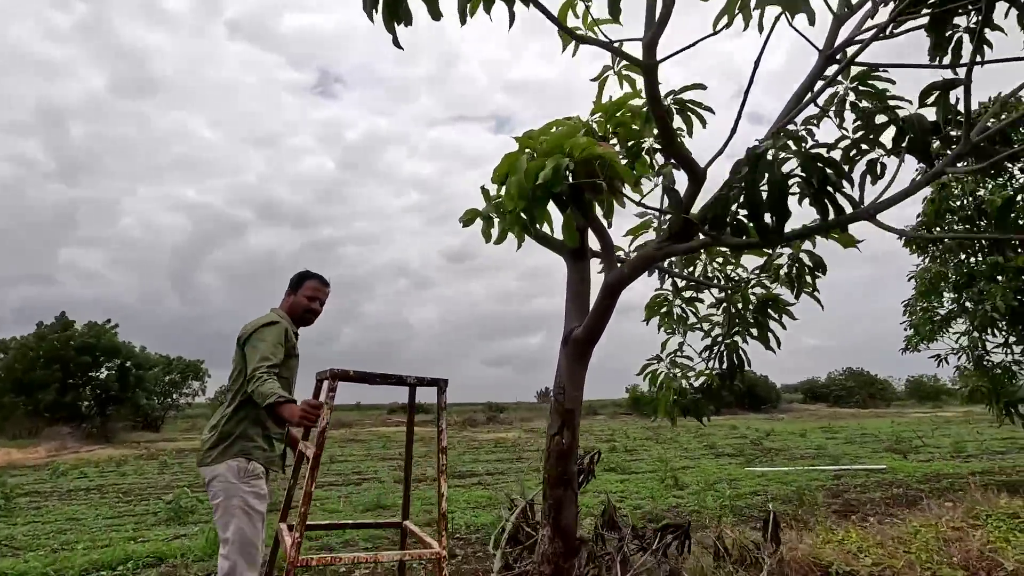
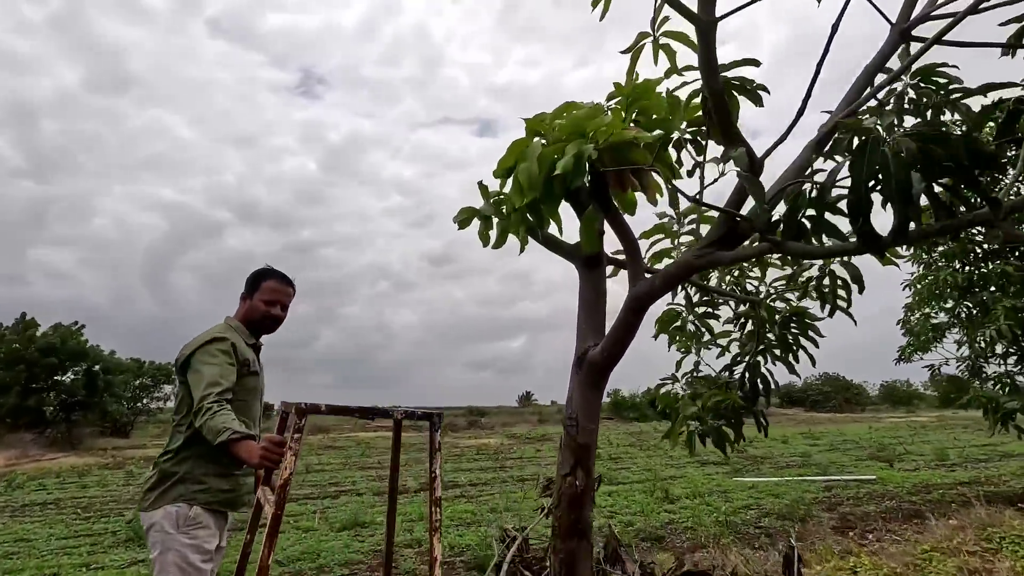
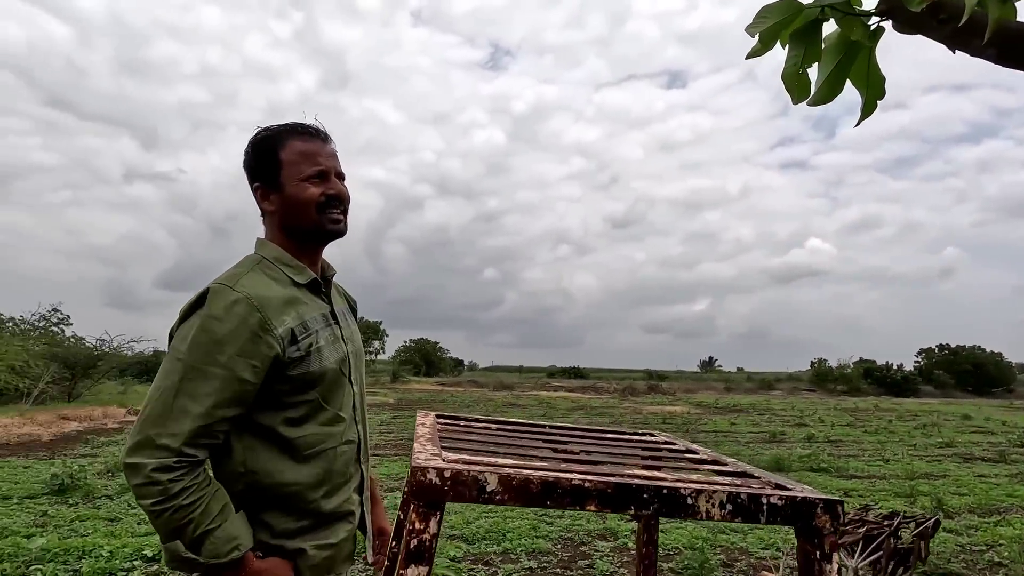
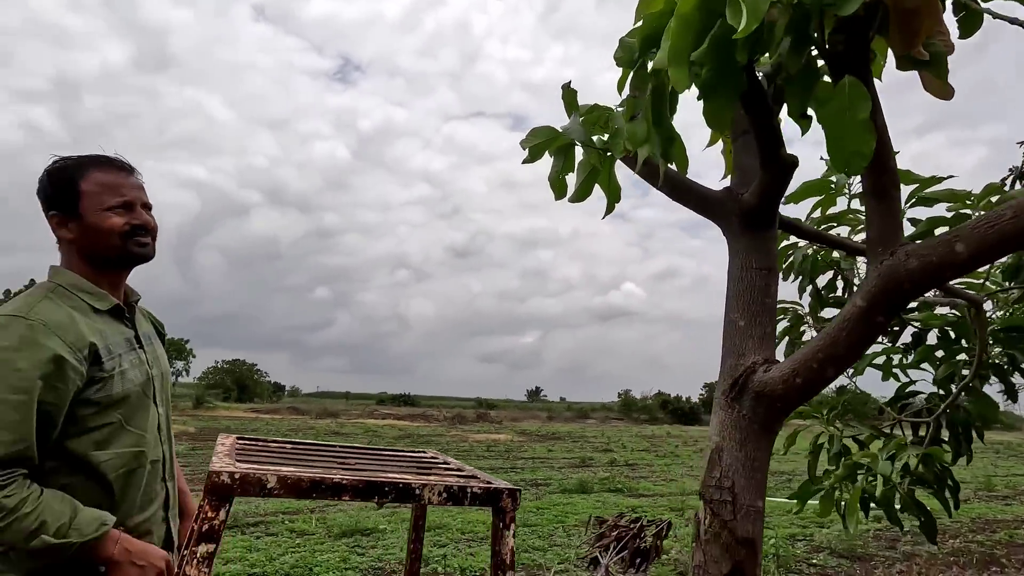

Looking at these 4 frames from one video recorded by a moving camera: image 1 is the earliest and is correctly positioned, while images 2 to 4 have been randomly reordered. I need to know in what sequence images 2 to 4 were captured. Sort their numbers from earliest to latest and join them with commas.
2, 4, 3
